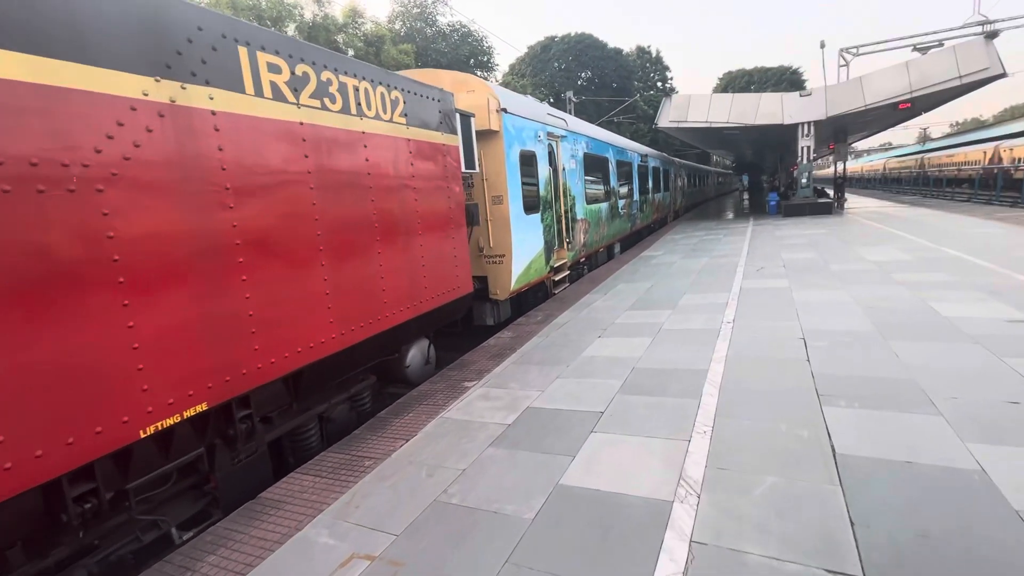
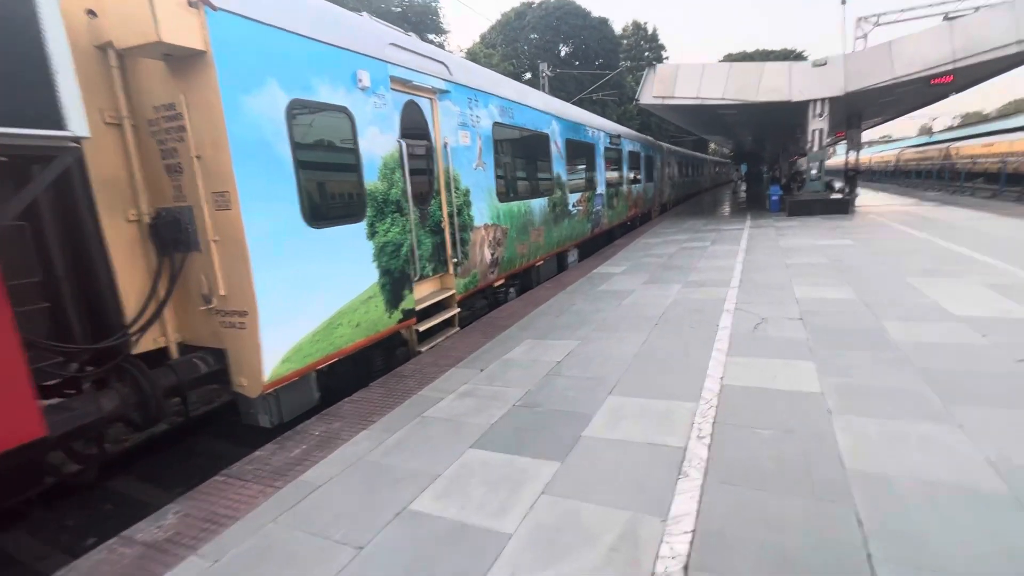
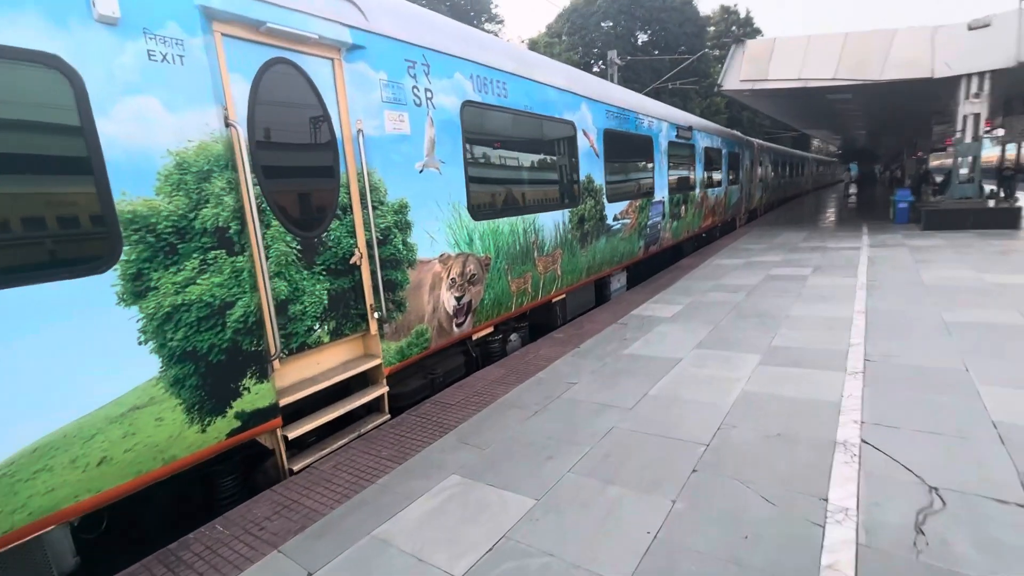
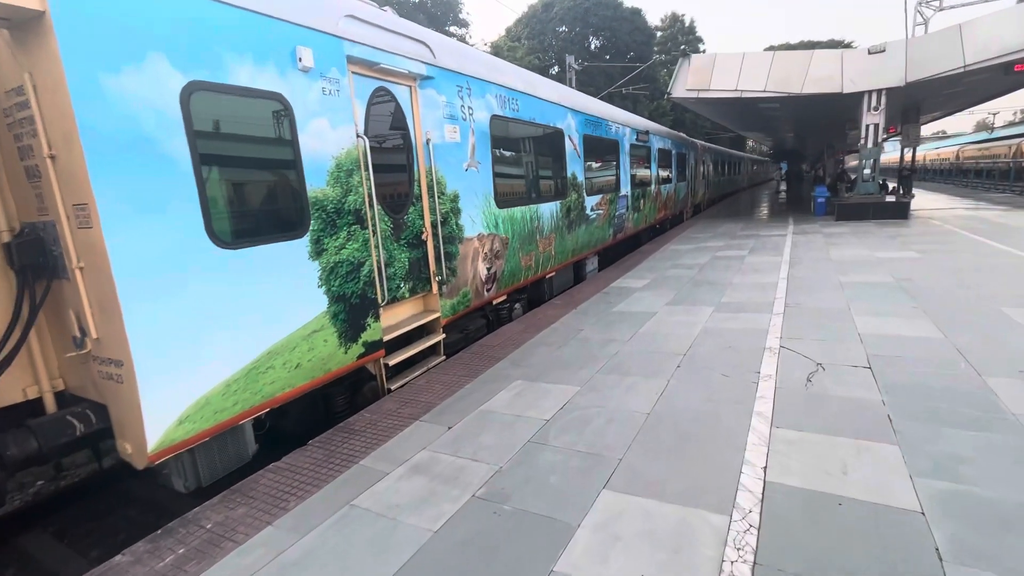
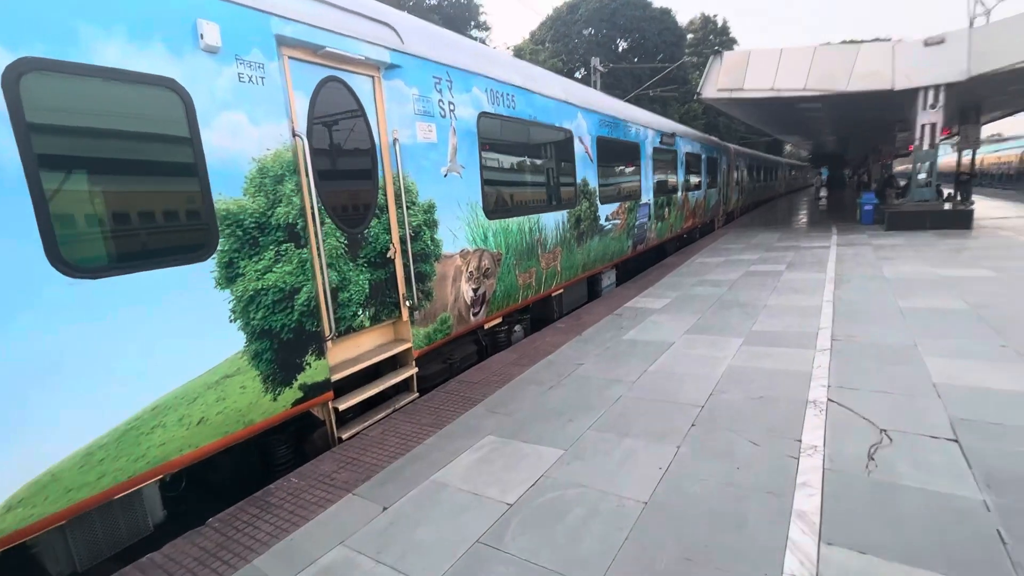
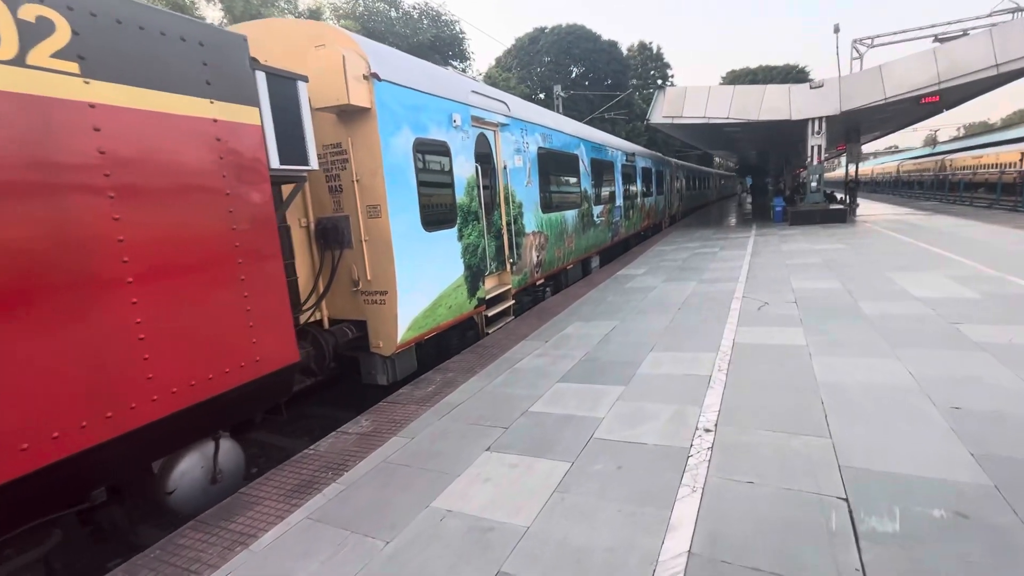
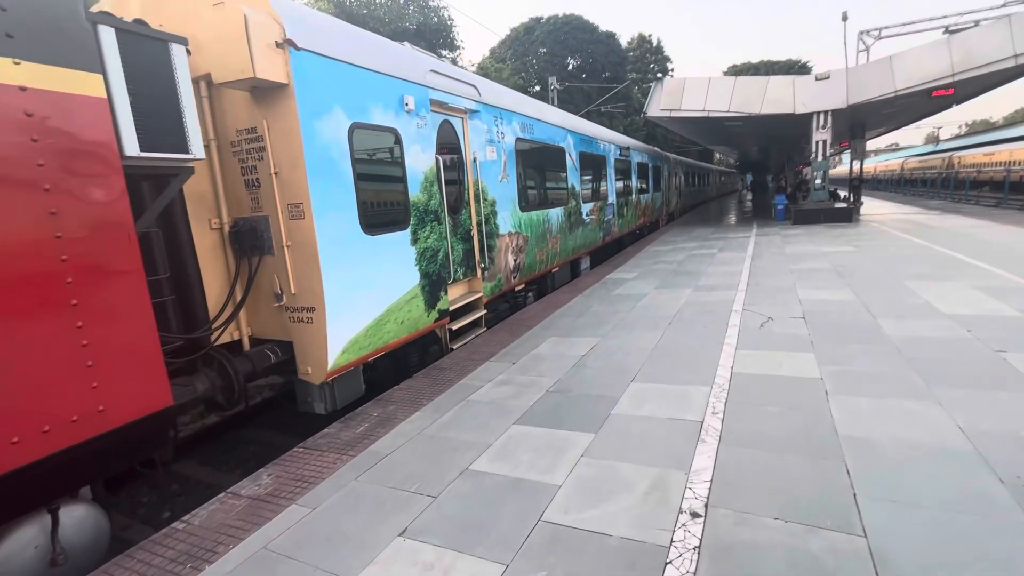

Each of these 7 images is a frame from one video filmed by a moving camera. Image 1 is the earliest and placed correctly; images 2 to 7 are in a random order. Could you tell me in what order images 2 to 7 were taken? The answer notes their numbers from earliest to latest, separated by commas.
6, 7, 2, 4, 5, 3
